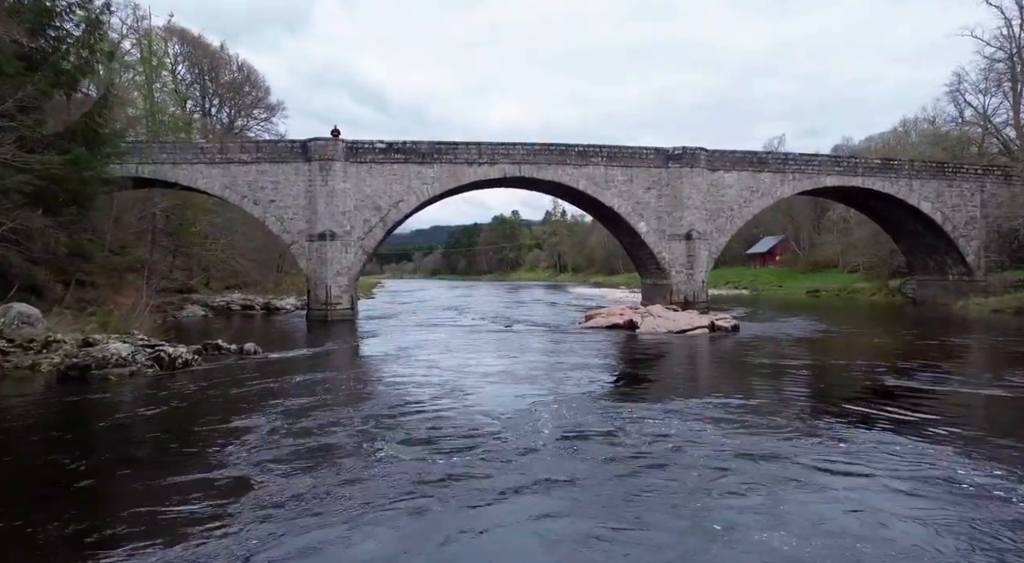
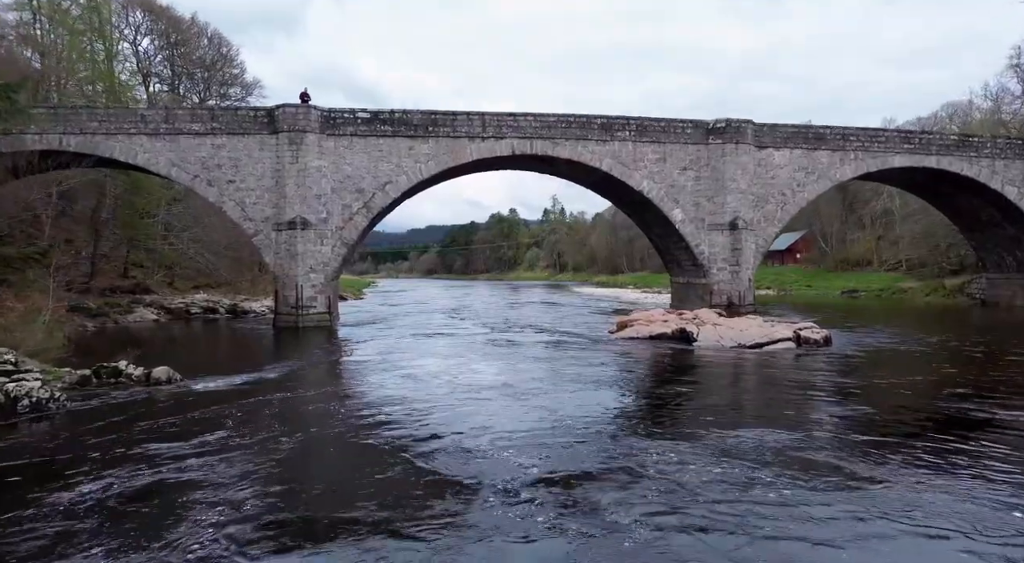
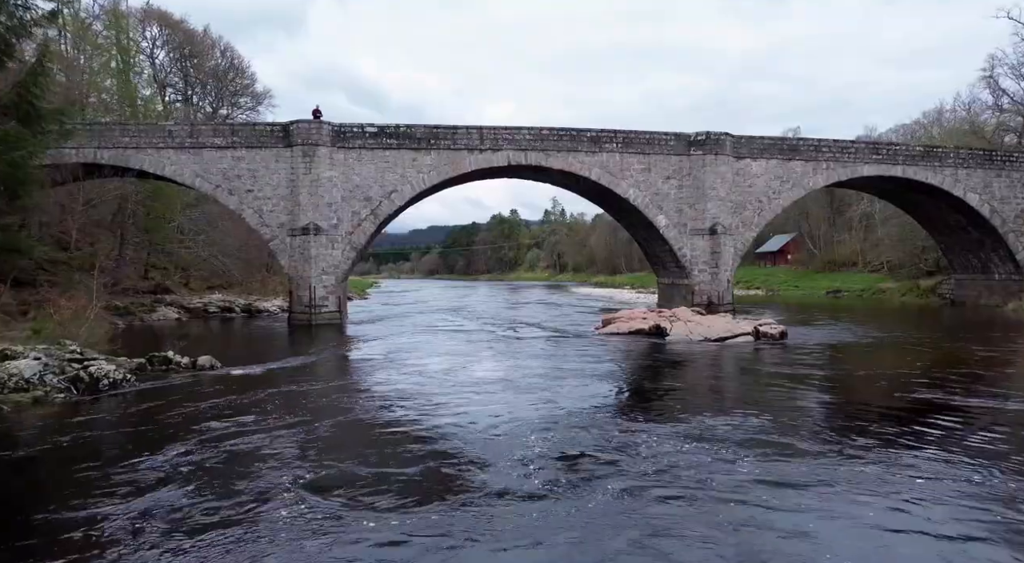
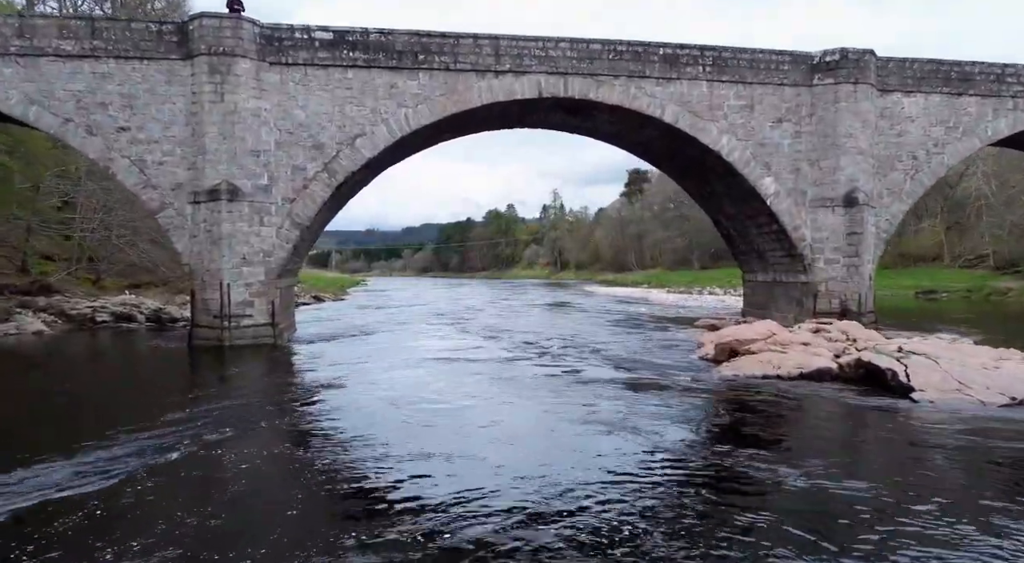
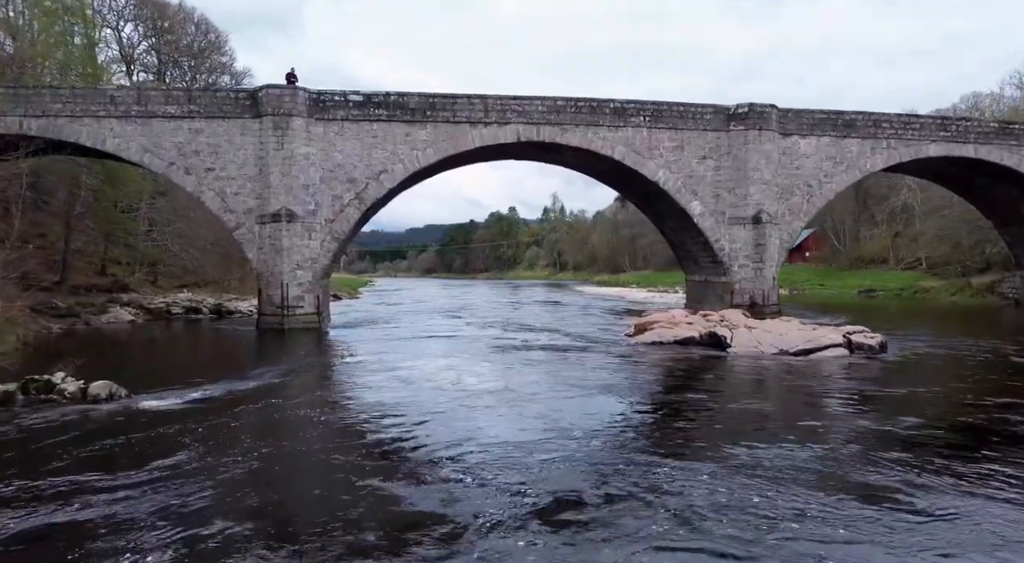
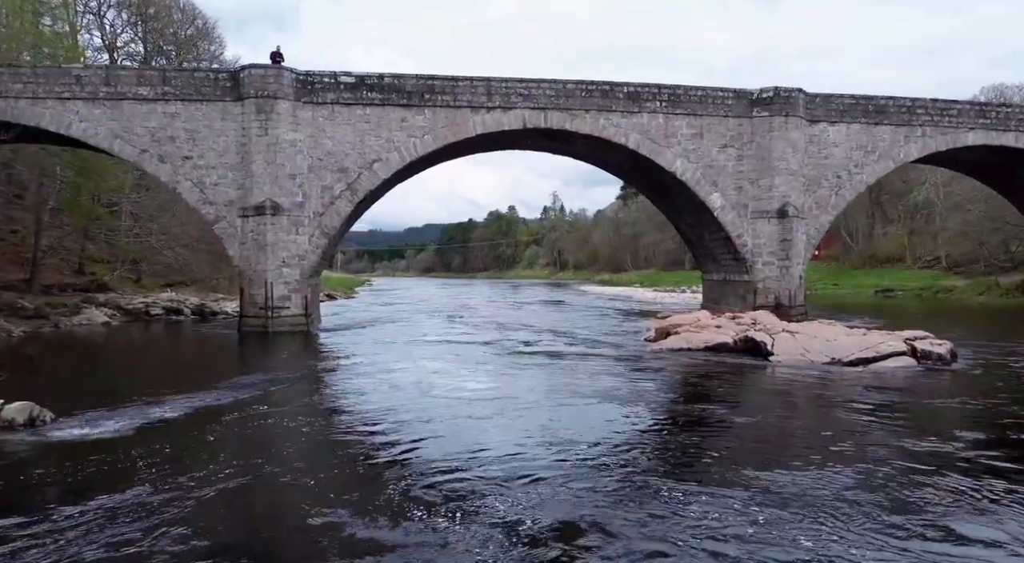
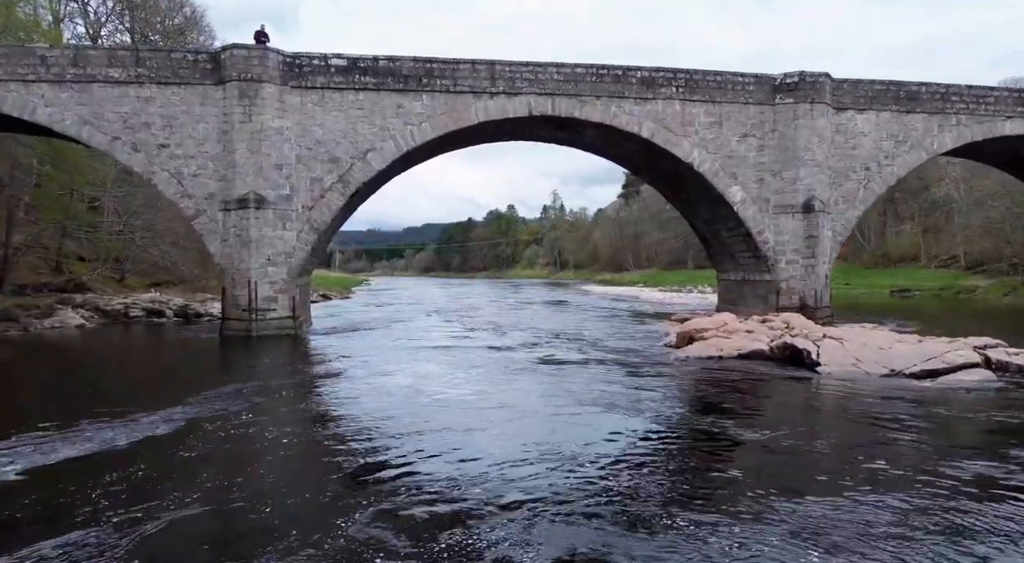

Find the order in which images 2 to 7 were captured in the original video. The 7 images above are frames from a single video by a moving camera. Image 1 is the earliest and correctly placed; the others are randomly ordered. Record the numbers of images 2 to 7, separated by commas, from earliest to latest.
3, 2, 5, 6, 7, 4
